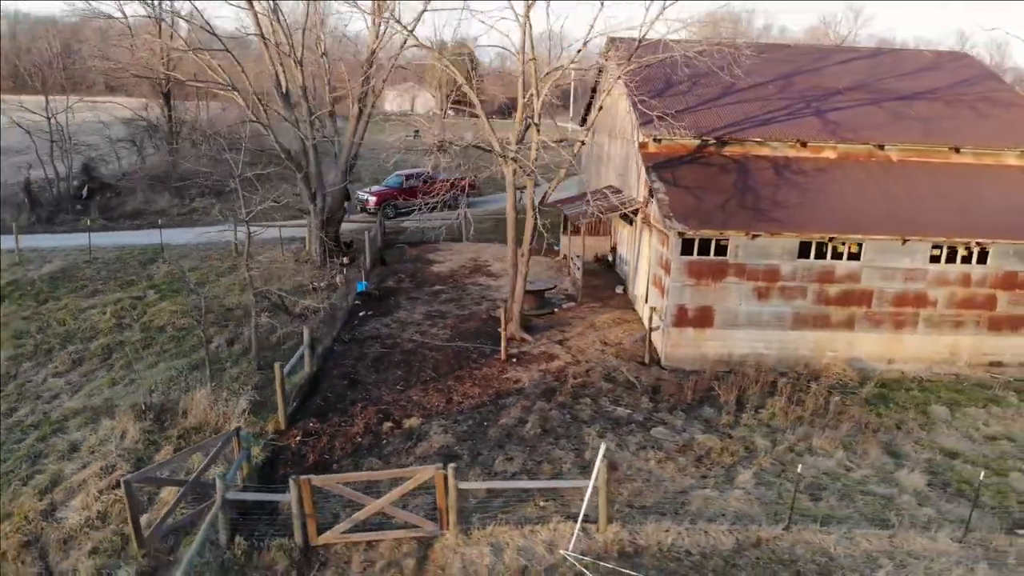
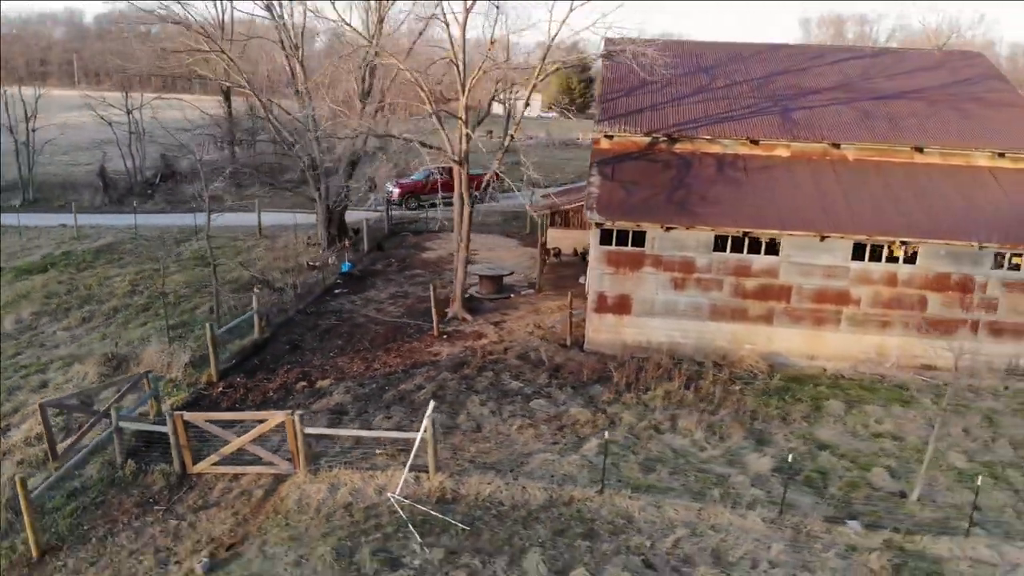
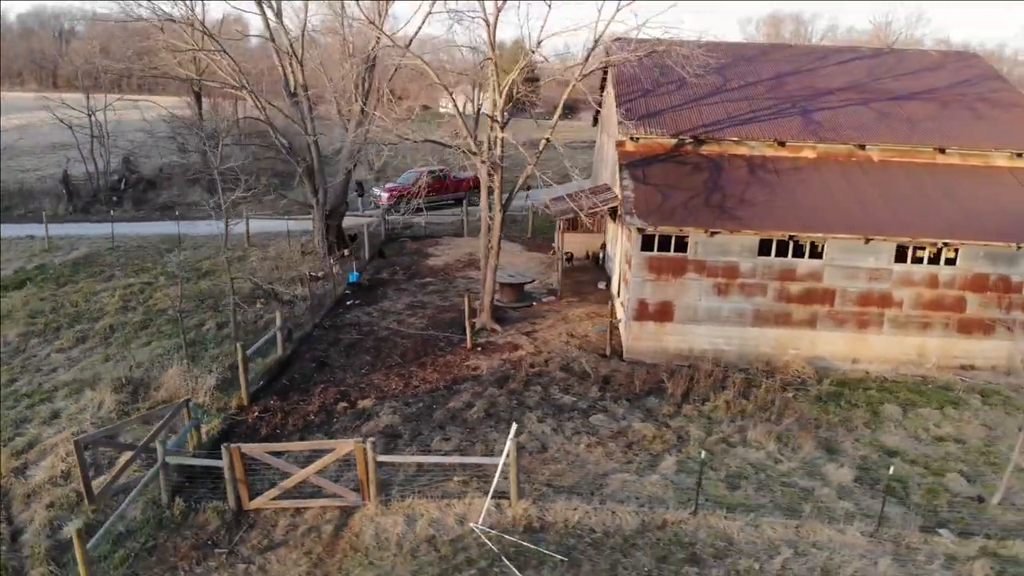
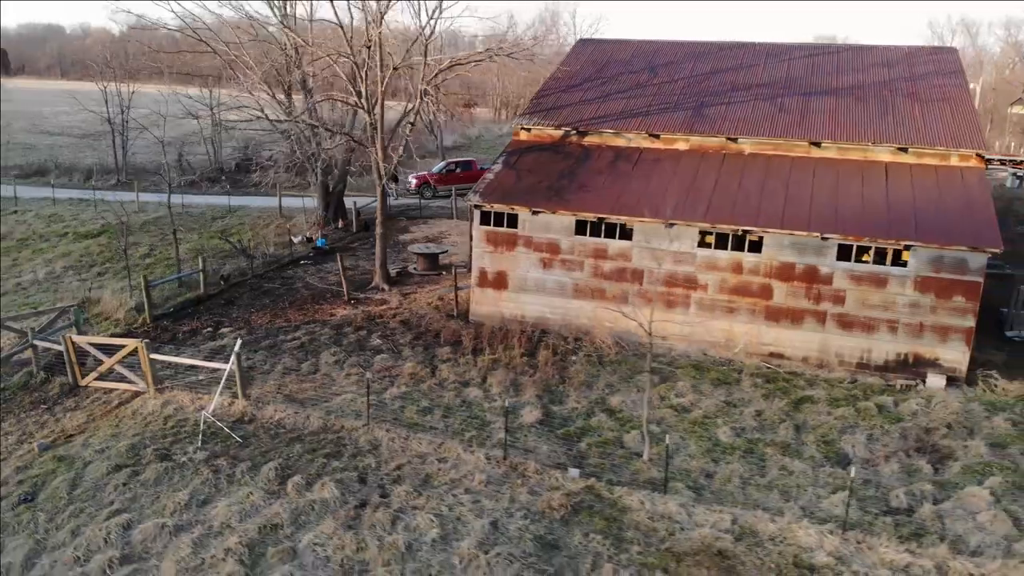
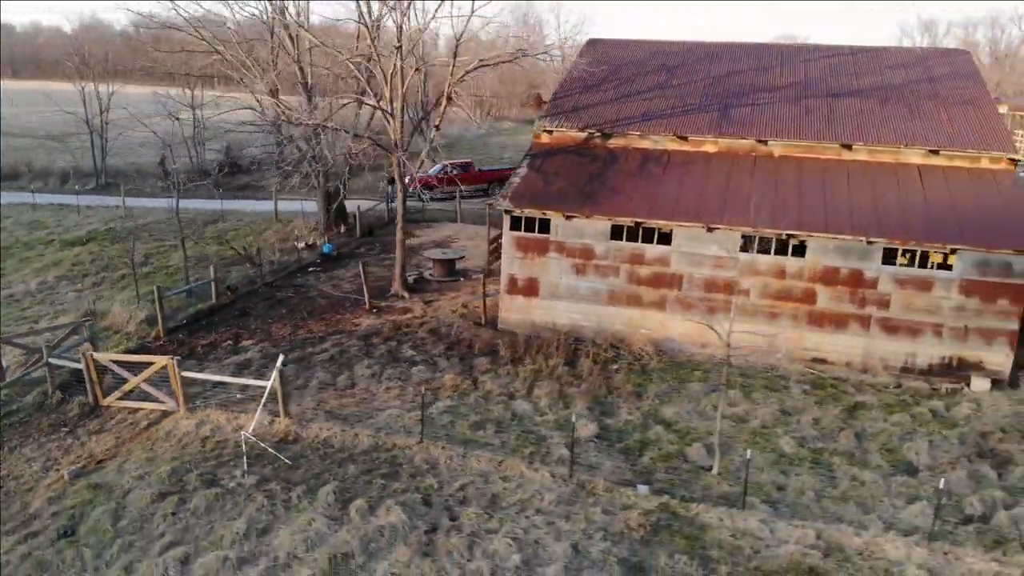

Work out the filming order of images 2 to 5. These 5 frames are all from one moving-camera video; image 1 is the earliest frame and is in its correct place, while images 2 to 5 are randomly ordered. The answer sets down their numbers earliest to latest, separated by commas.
3, 2, 5, 4
